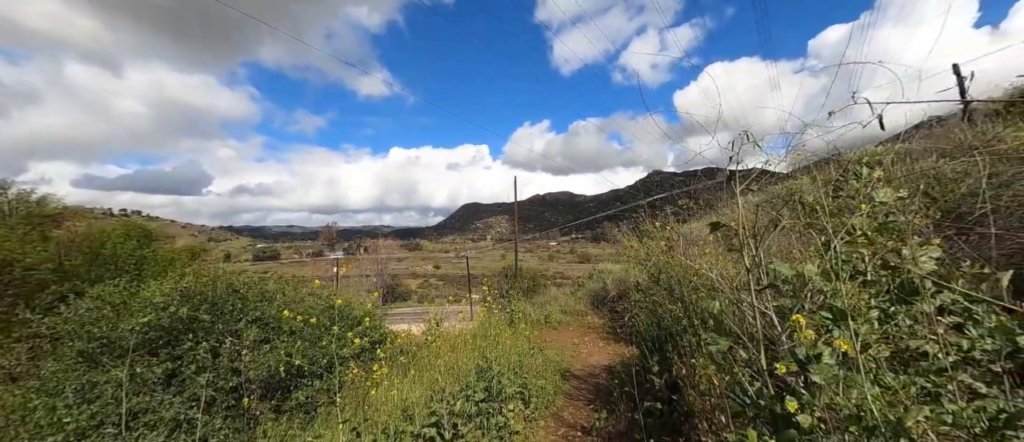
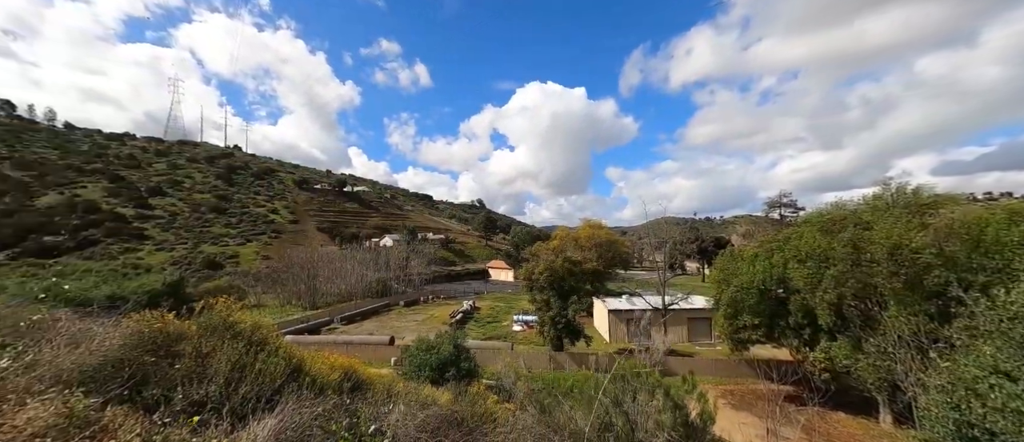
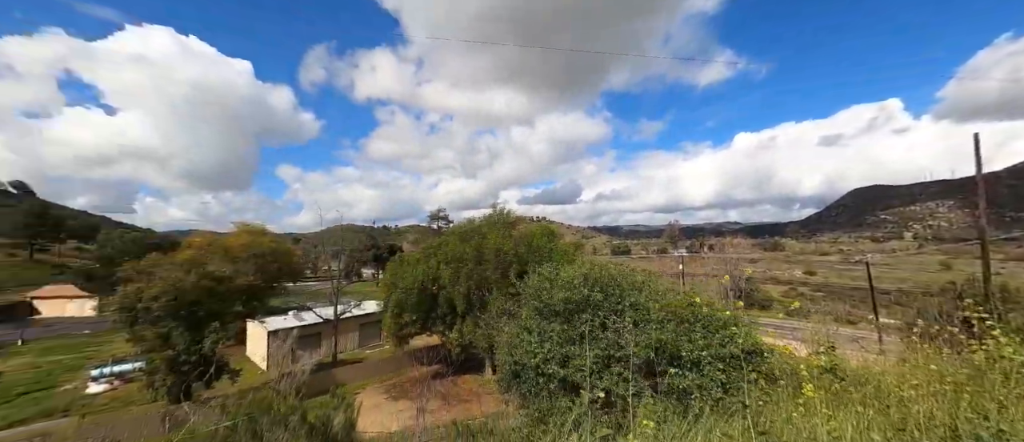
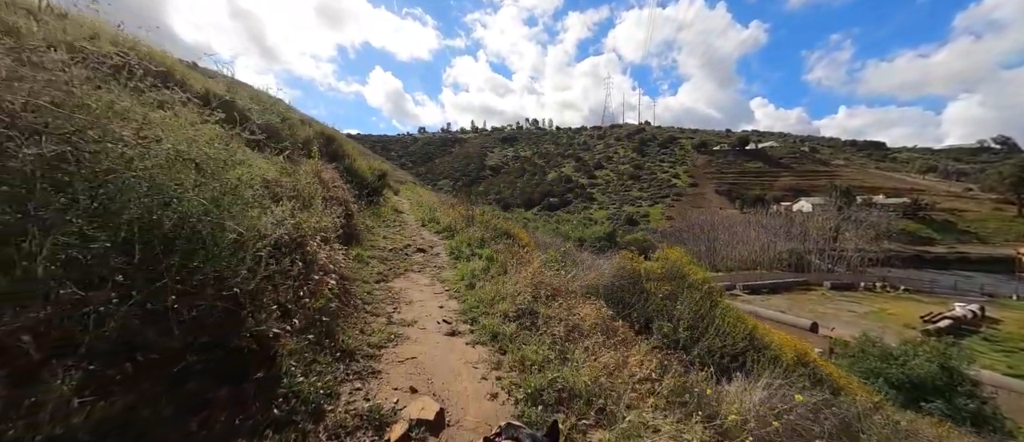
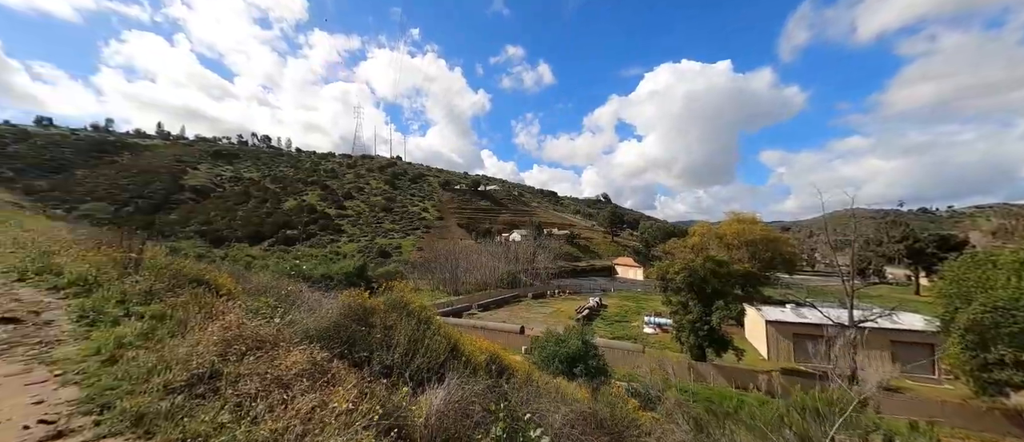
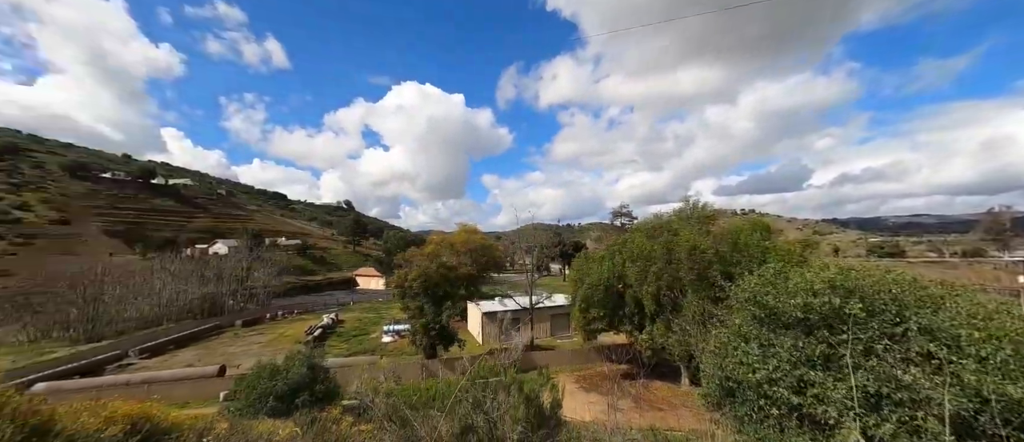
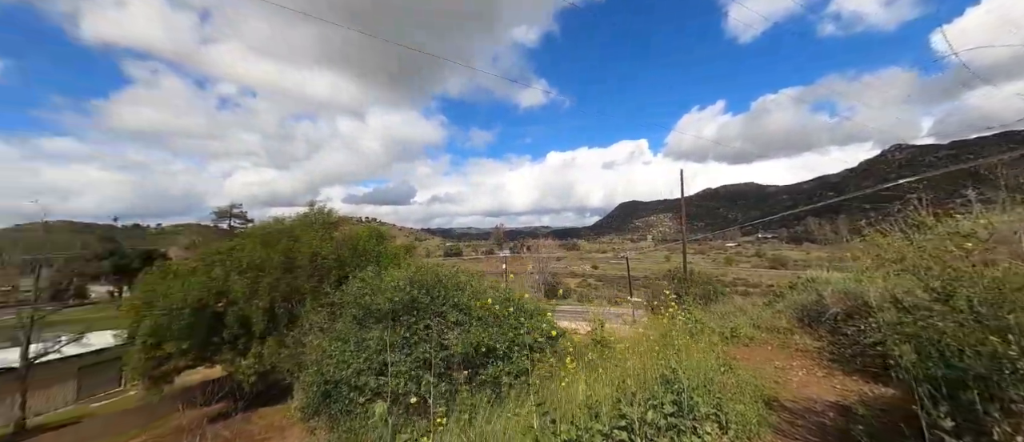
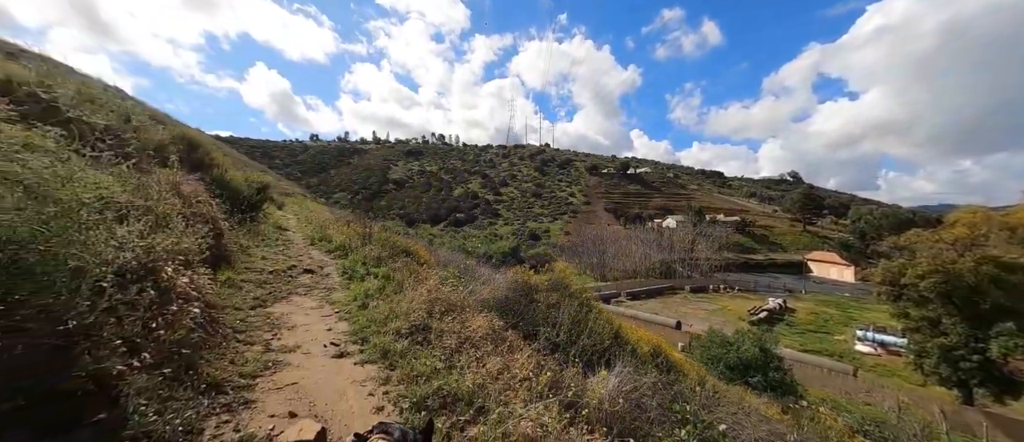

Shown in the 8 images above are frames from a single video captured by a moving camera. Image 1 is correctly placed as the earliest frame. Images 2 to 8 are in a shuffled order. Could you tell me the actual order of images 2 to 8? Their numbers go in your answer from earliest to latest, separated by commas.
7, 3, 6, 2, 5, 8, 4
